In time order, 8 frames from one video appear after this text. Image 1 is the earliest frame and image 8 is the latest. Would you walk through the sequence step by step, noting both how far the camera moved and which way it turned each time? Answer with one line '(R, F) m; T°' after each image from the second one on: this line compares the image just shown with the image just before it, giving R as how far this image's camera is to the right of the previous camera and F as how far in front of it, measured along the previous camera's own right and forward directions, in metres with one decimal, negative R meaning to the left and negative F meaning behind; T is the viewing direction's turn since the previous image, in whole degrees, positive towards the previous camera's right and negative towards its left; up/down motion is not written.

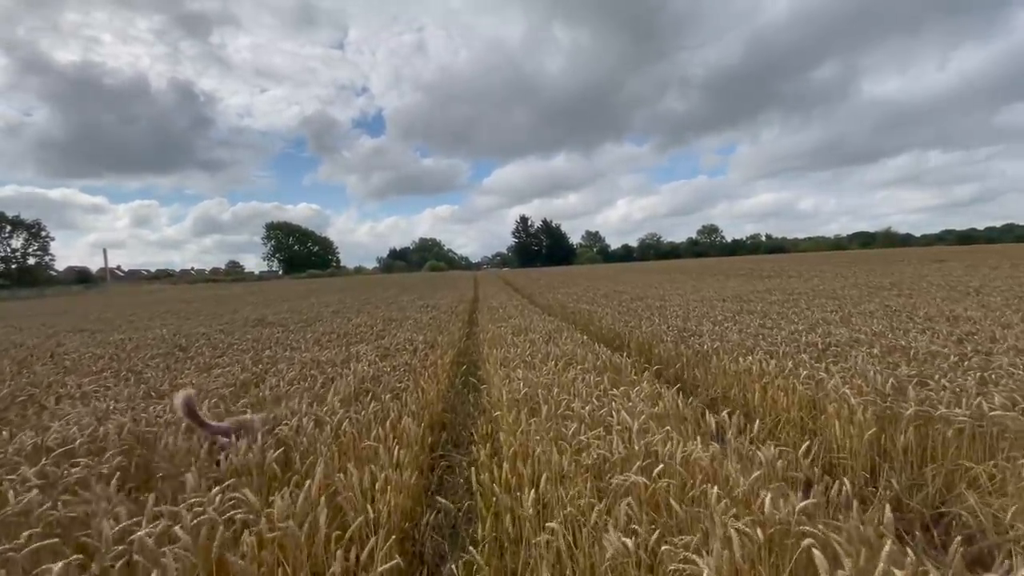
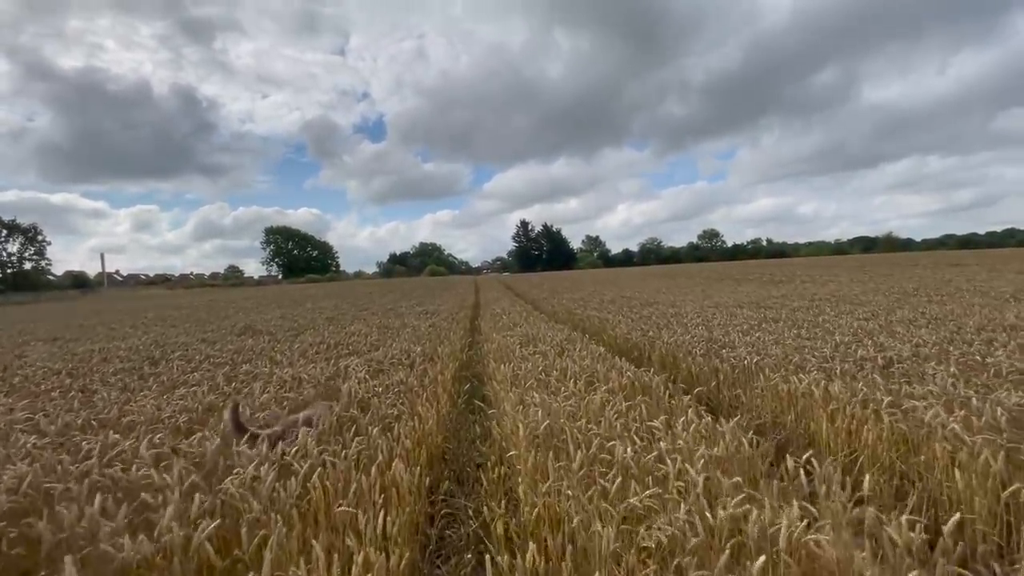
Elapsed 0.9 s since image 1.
(-0.1, +0.7) m; 0°
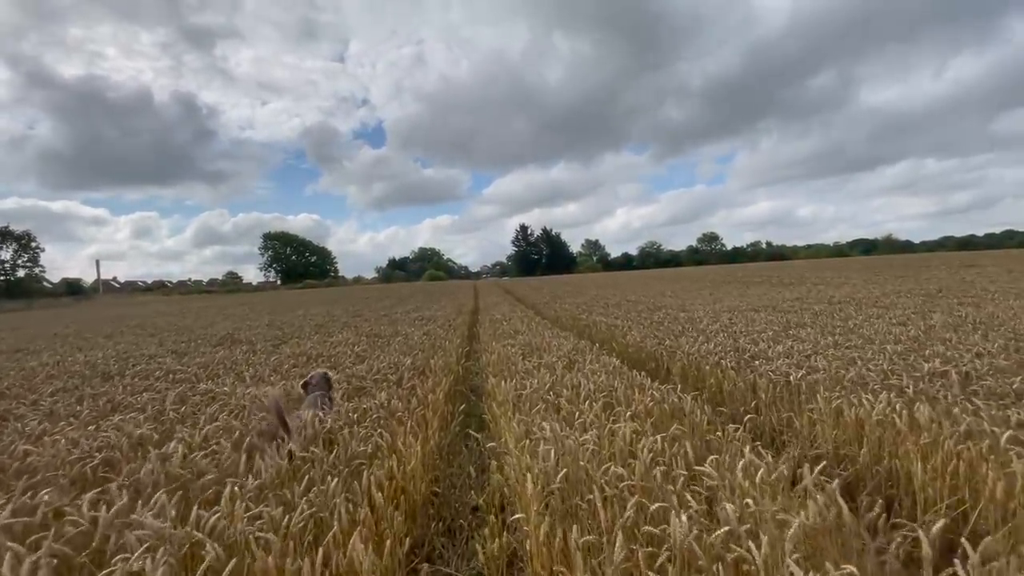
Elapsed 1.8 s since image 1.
(0.0, +0.7) m; 0°
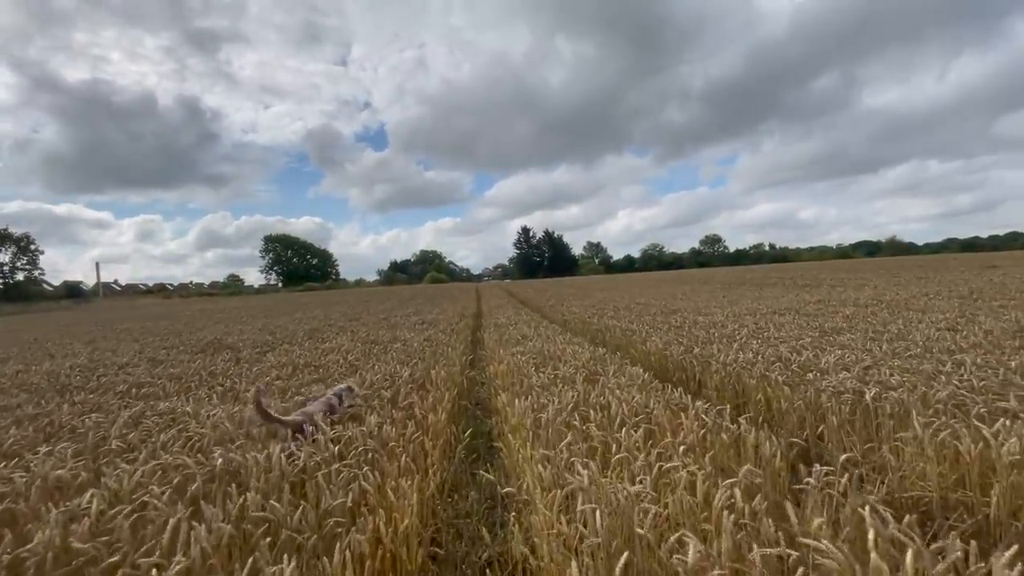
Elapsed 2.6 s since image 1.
(-0.1, +0.7) m; 0°
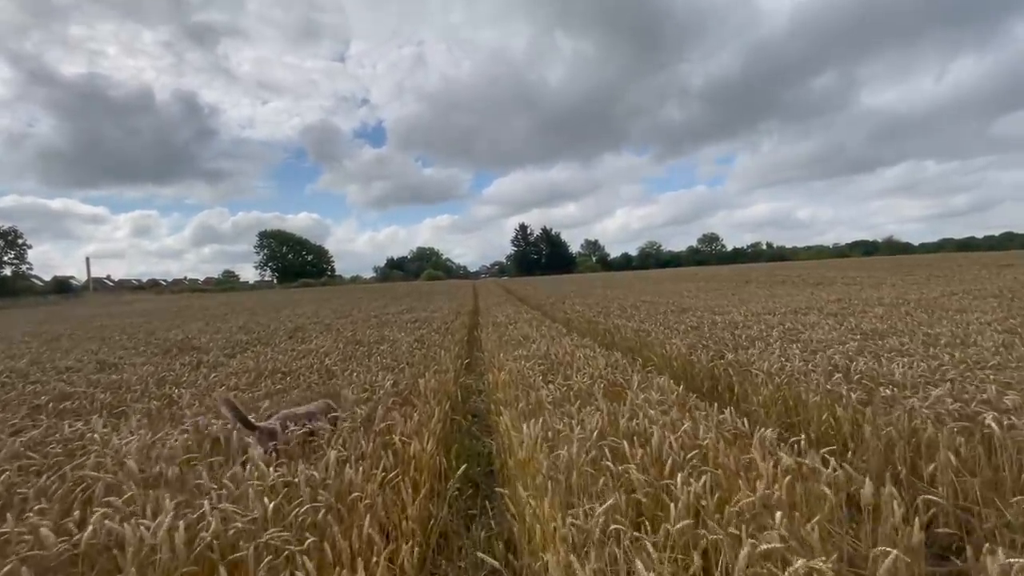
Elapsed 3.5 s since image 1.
(-0.1, +0.8) m; 0°
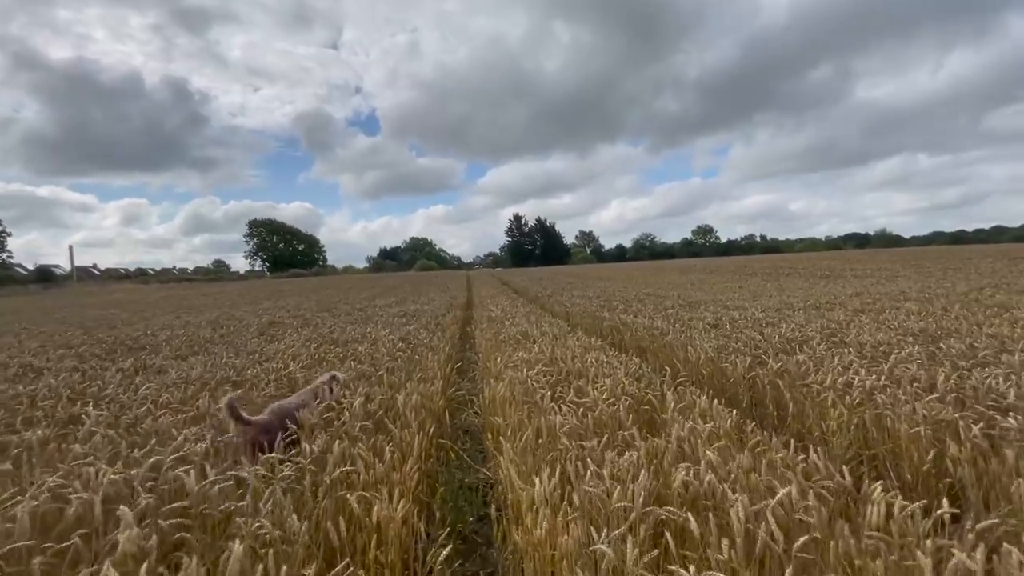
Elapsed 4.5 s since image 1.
(-0.1, +0.9) m; +1°
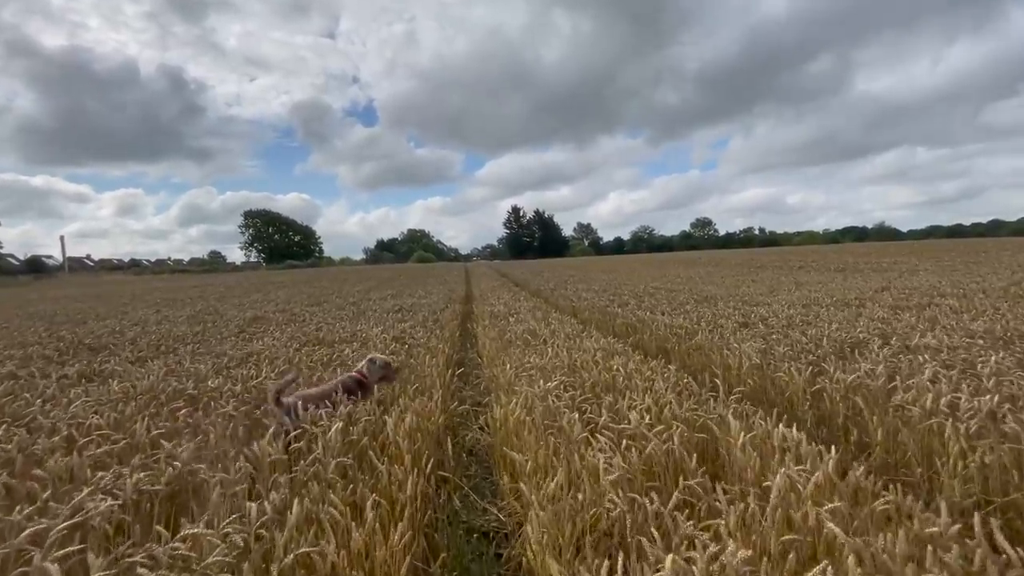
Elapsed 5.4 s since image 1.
(-0.1, +0.7) m; 0°
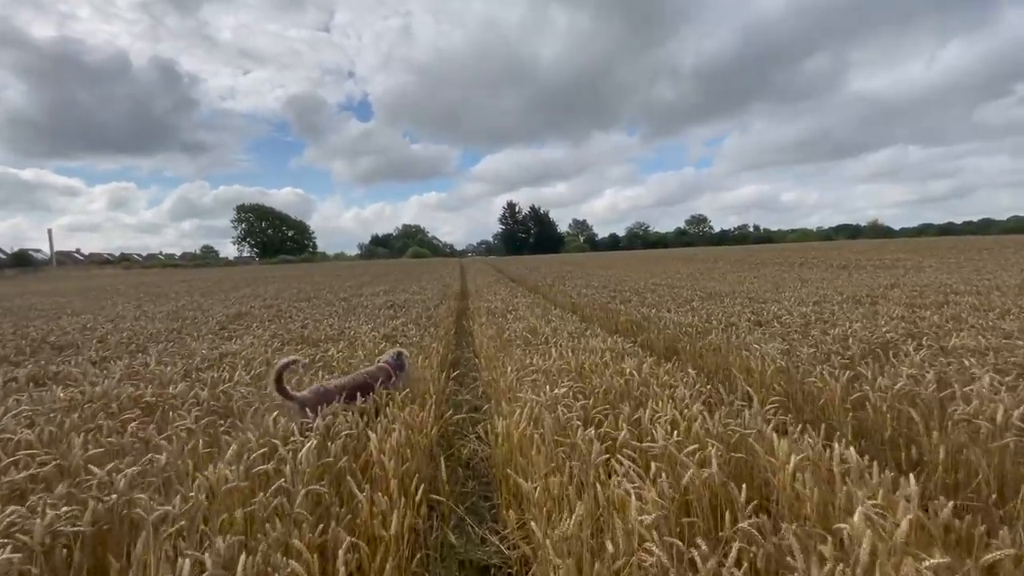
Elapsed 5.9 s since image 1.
(-0.1, +0.4) m; +1°
